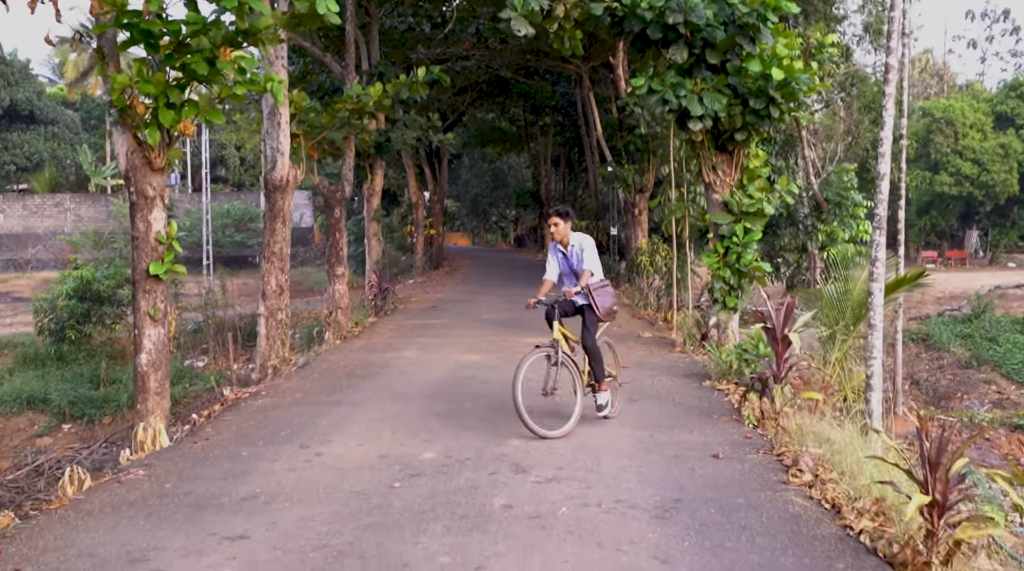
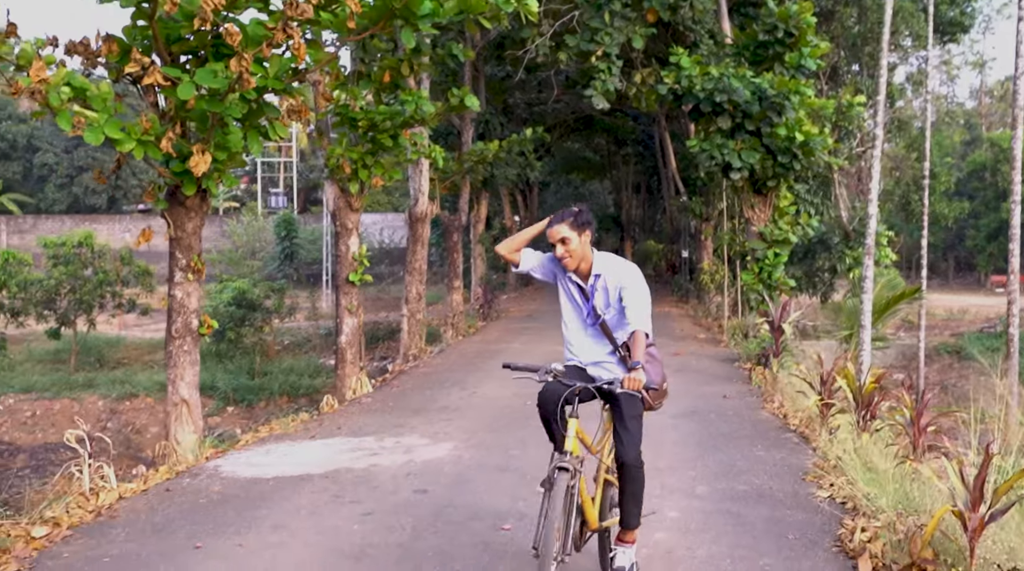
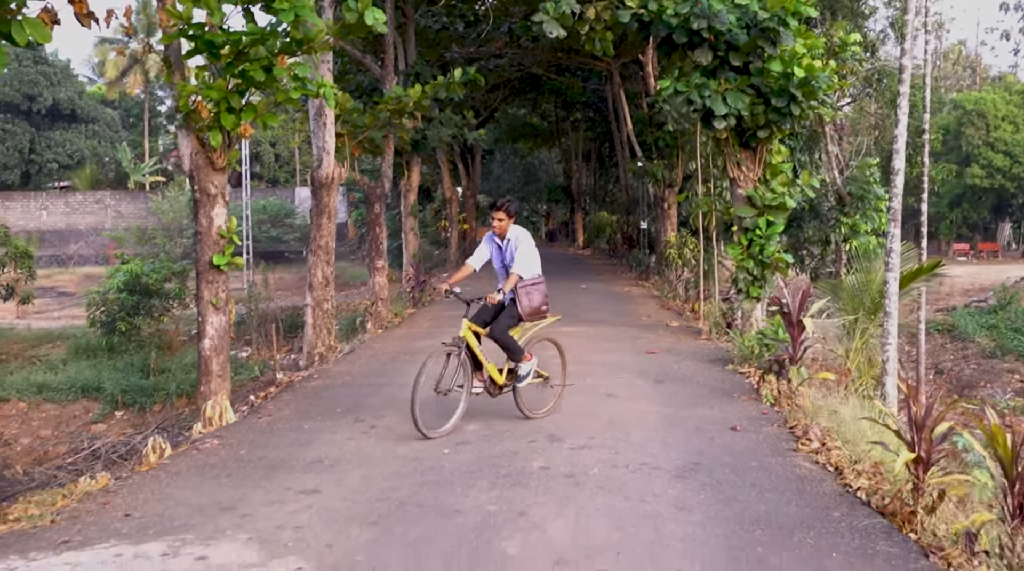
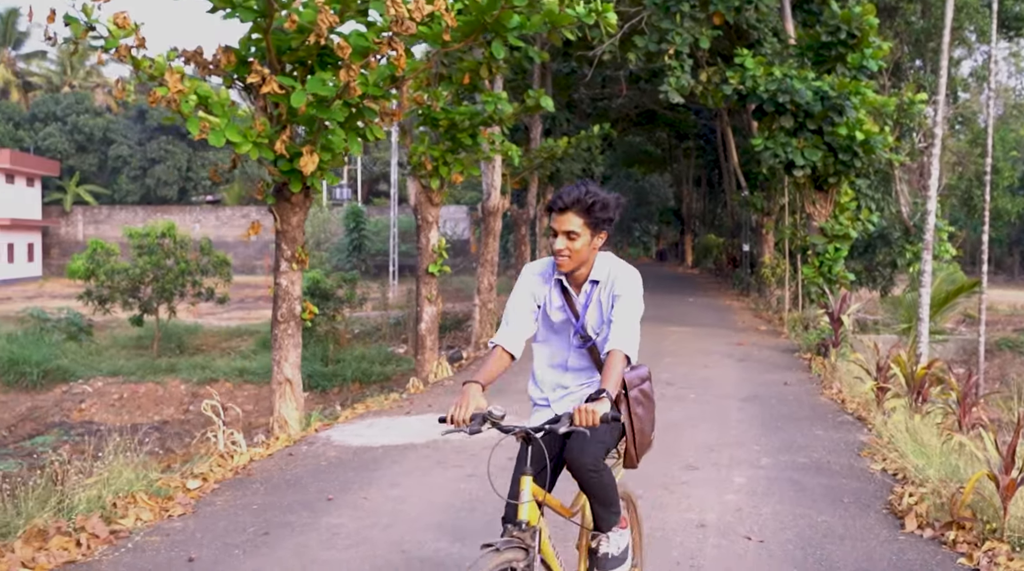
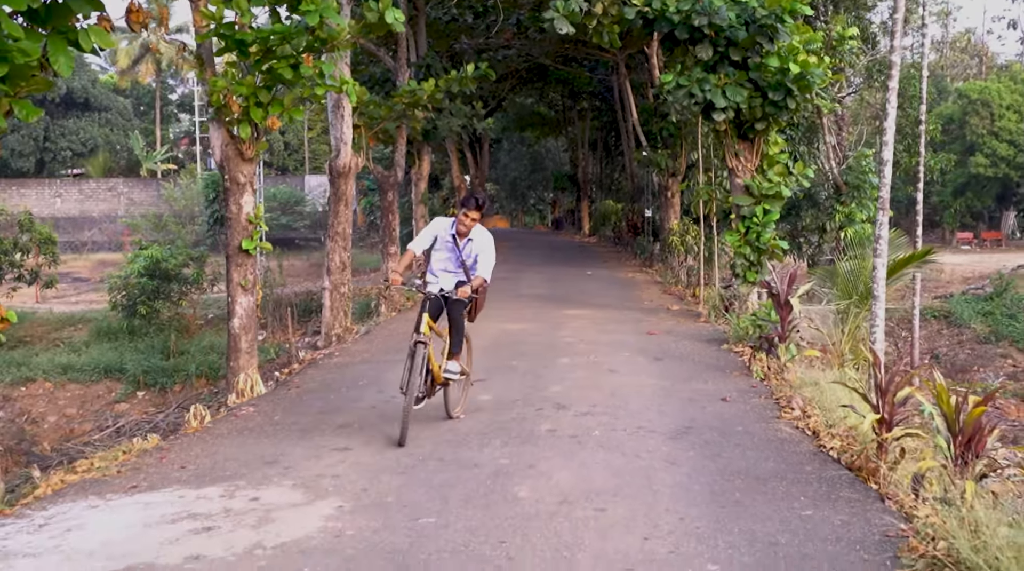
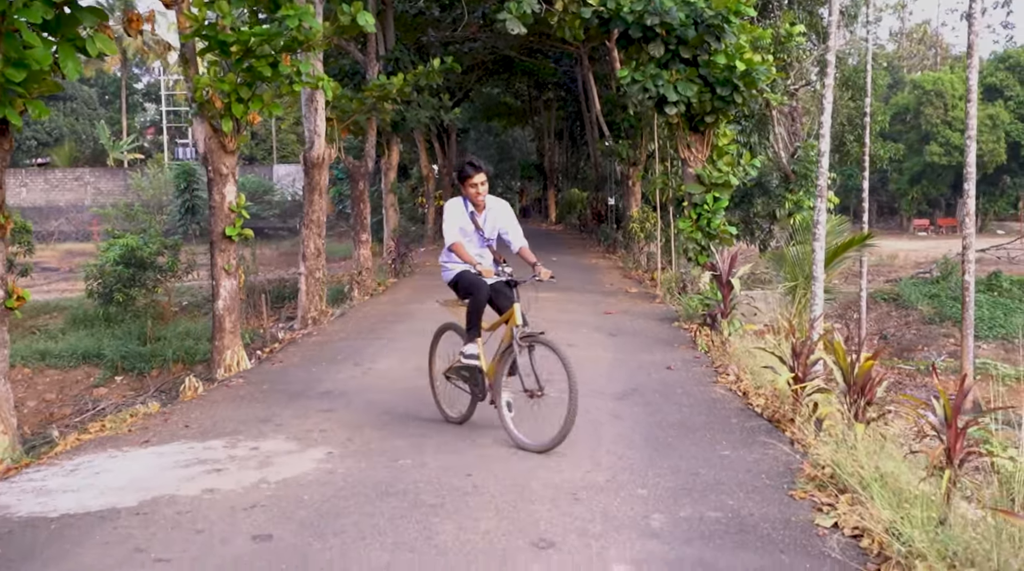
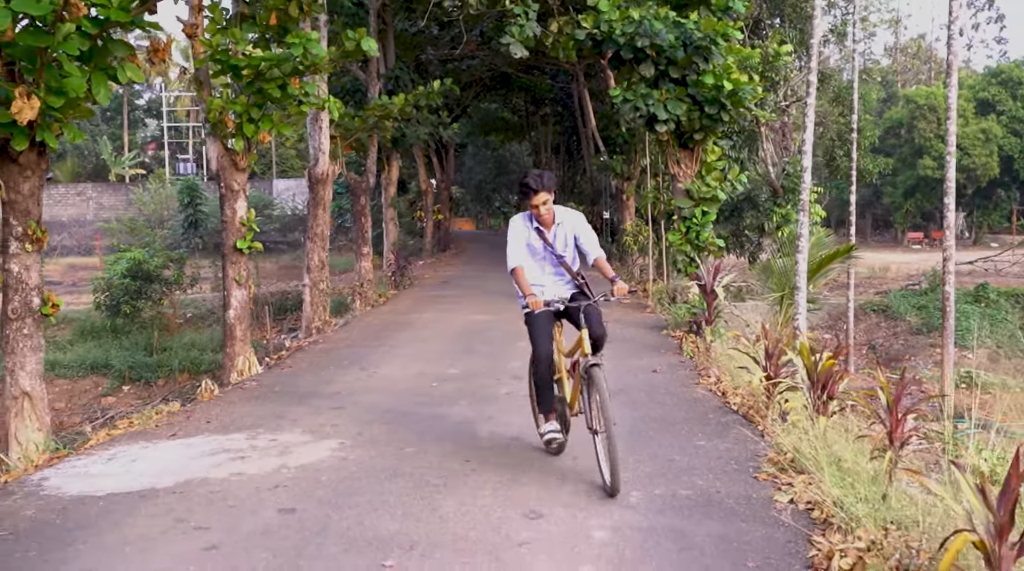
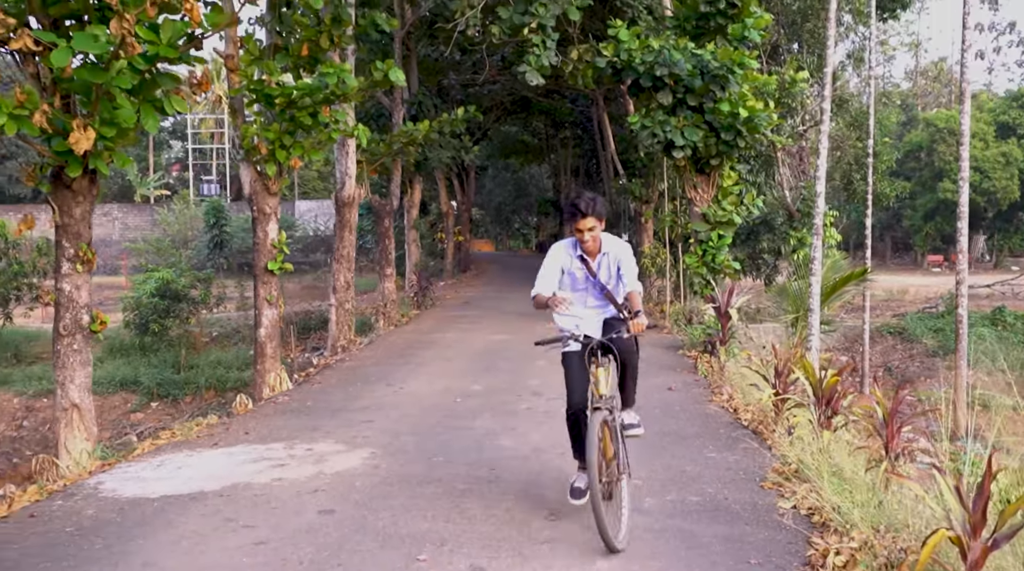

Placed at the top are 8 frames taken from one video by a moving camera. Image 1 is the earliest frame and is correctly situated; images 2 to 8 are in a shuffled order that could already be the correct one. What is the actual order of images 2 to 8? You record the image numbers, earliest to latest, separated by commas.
3, 5, 6, 7, 8, 2, 4
